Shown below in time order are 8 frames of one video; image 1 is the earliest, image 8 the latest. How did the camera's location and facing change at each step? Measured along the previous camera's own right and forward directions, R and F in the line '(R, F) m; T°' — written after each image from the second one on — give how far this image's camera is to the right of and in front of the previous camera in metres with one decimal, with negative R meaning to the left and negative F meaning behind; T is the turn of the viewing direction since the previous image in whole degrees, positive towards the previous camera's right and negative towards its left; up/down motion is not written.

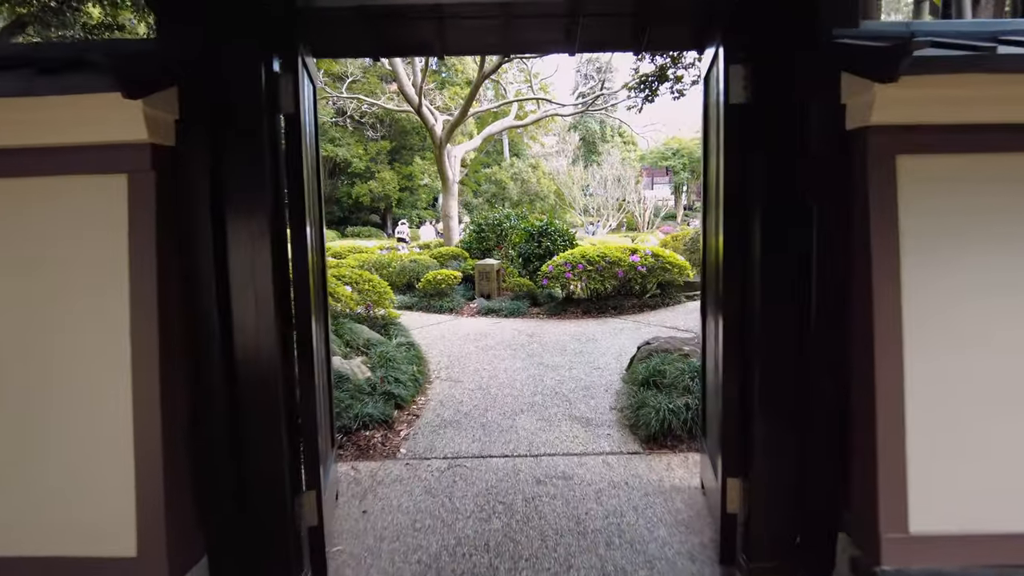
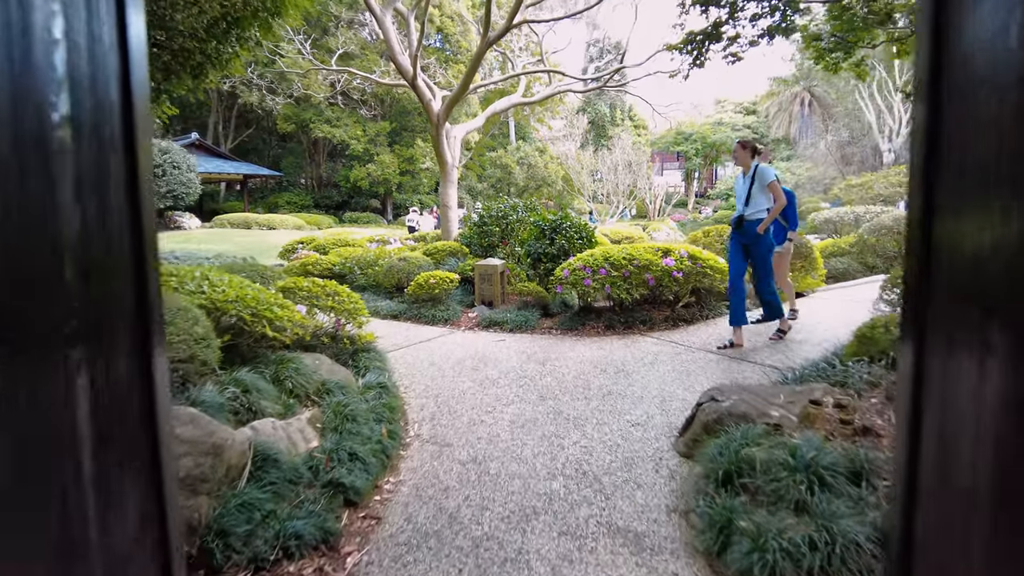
(0.0, +1.0) m; 0°
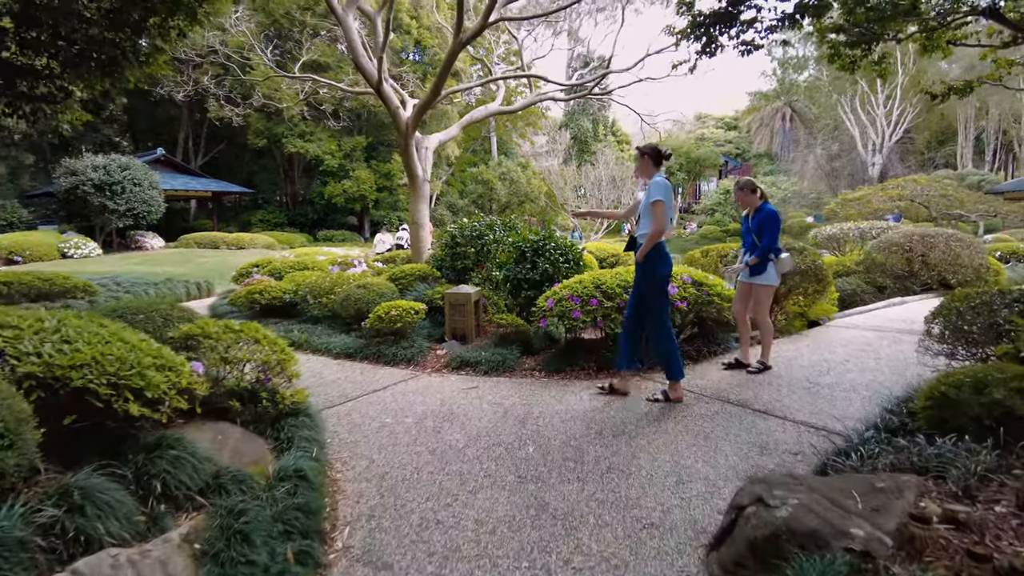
(+0.1, +0.7) m; +1°
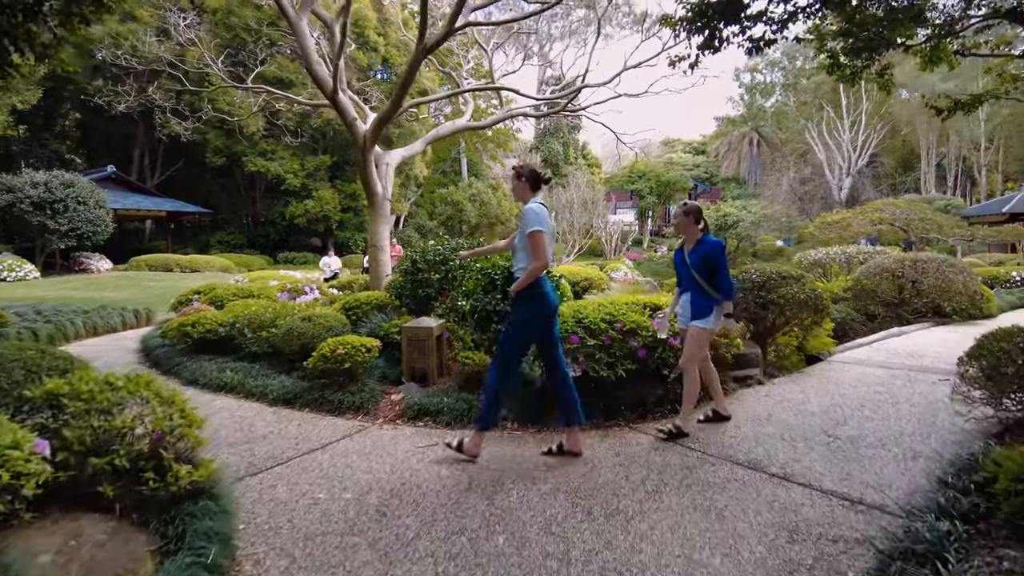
(0.0, +0.6) m; +3°
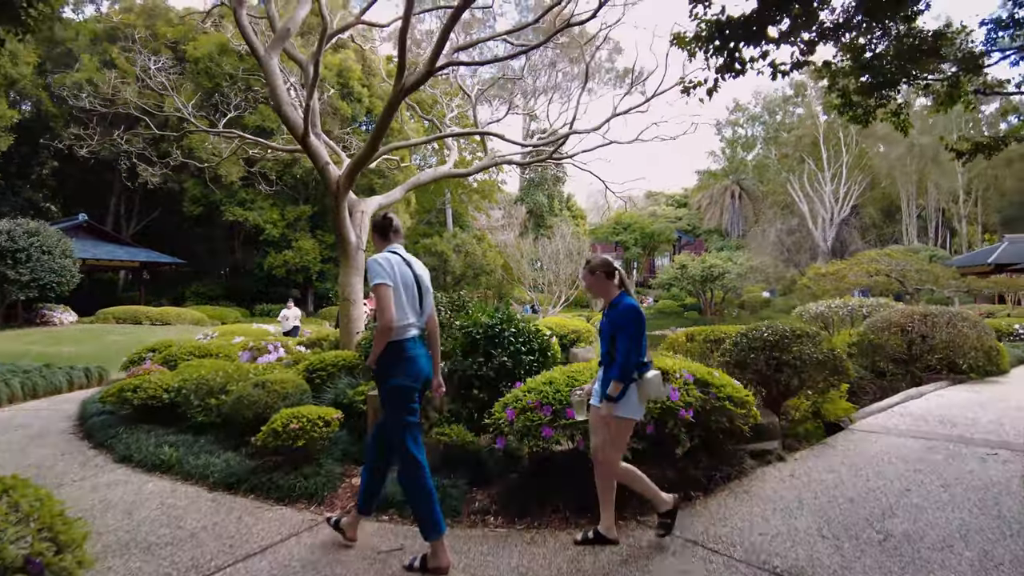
(0.0, +0.5) m; +1°
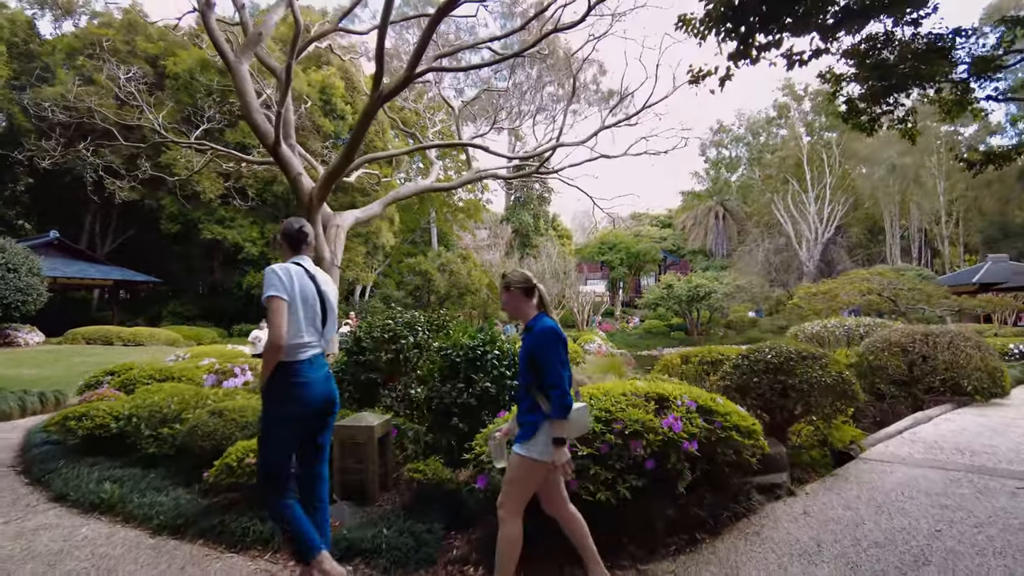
(0.0, +0.3) m; +1°
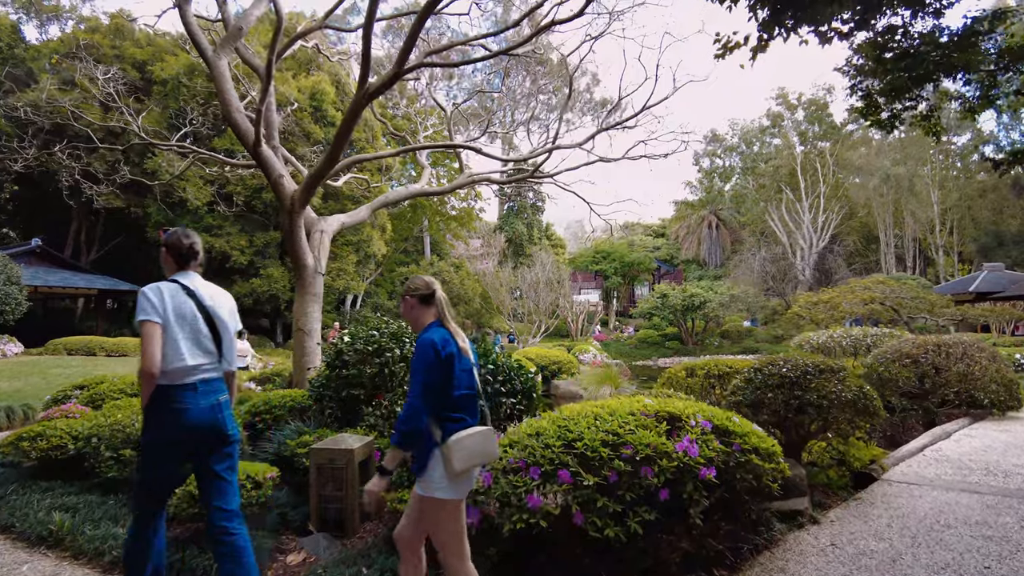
(0.0, +0.3) m; +1°
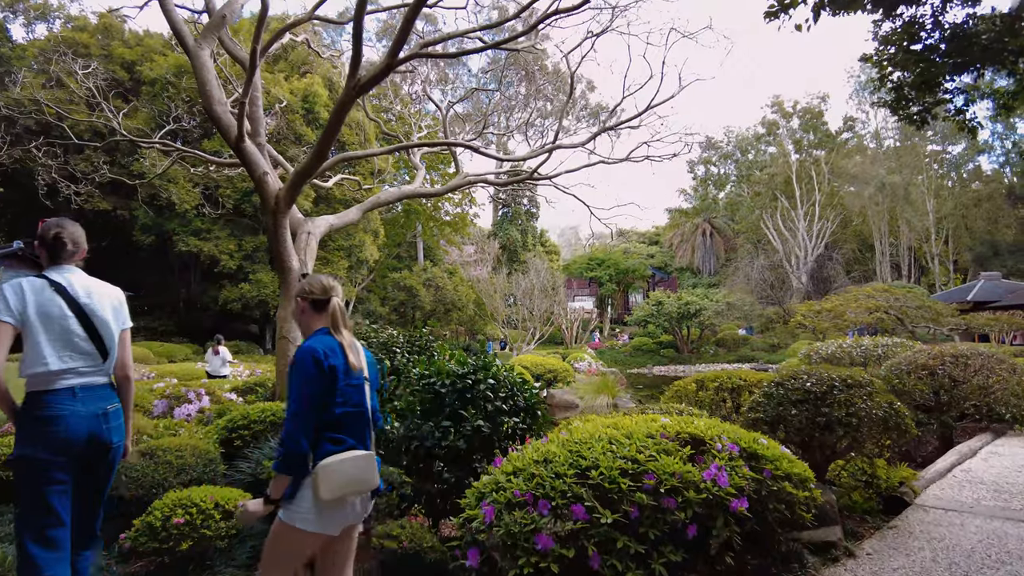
(0.0, +0.3) m; +1°
